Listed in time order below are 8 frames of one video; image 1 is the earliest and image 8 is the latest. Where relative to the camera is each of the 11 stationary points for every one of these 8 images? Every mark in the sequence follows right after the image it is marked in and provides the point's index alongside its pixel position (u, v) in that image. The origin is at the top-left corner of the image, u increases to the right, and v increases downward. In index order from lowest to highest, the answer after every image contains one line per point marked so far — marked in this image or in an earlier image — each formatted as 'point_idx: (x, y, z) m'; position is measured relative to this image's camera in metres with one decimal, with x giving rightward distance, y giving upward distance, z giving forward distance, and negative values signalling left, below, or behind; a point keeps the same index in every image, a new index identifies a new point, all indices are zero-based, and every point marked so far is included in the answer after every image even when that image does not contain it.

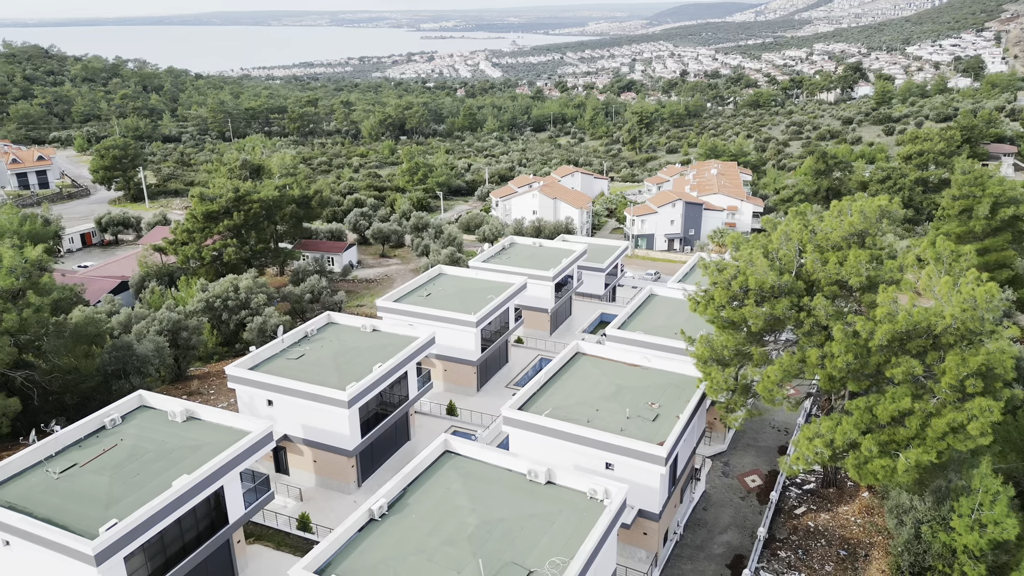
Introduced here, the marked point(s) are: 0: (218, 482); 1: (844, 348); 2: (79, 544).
0: (-7.5, -4.9, +18.4) m
1: (+8.7, -1.6, +19.2) m
2: (-9.0, -5.4, +15.1) m
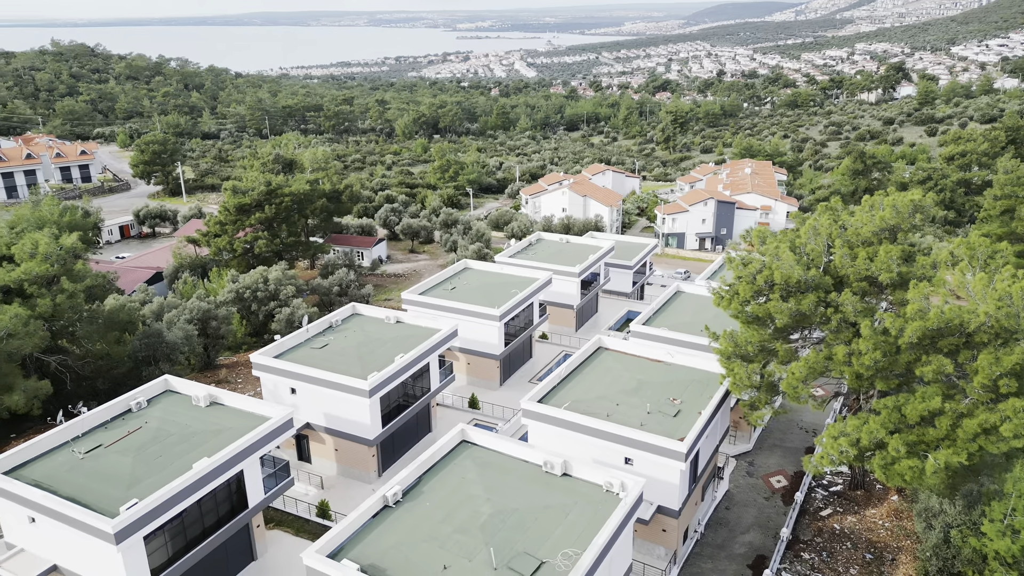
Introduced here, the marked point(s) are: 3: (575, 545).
0: (-7.1, -4.6, +18.6) m
1: (+9.2, -1.5, +18.7) m
2: (-8.8, -5.0, +15.4) m
3: (+1.3, -5.1, +14.5) m
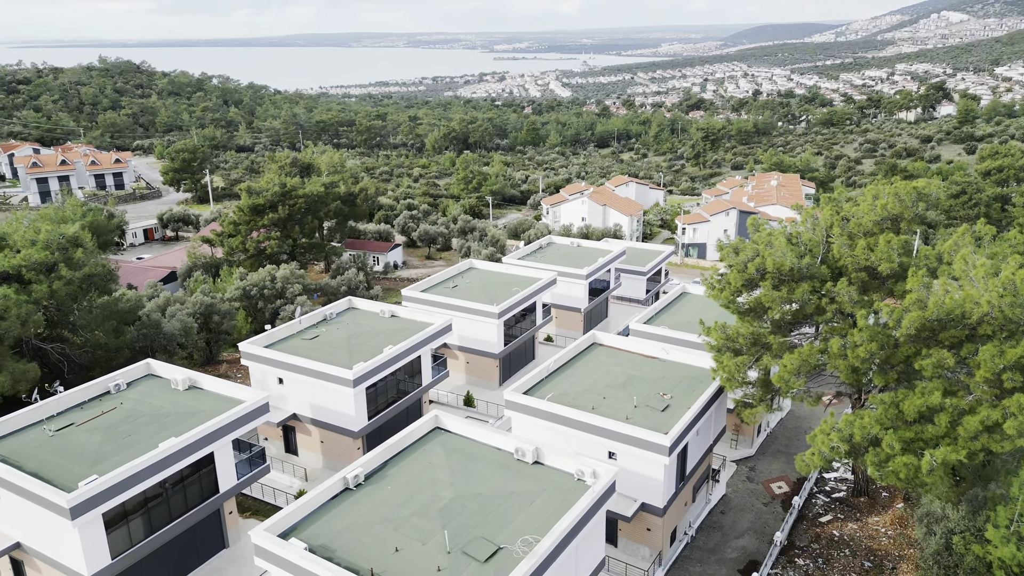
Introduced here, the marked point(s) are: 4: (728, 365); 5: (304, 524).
0: (-7.7, -4.0, +18.2) m
1: (+8.6, -1.2, +17.7) m
2: (-9.5, -4.4, +15.1) m
3: (+0.4, -4.6, +13.8) m
4: (+5.9, -2.1, +19.7) m
5: (-4.1, -4.7, +14.3) m
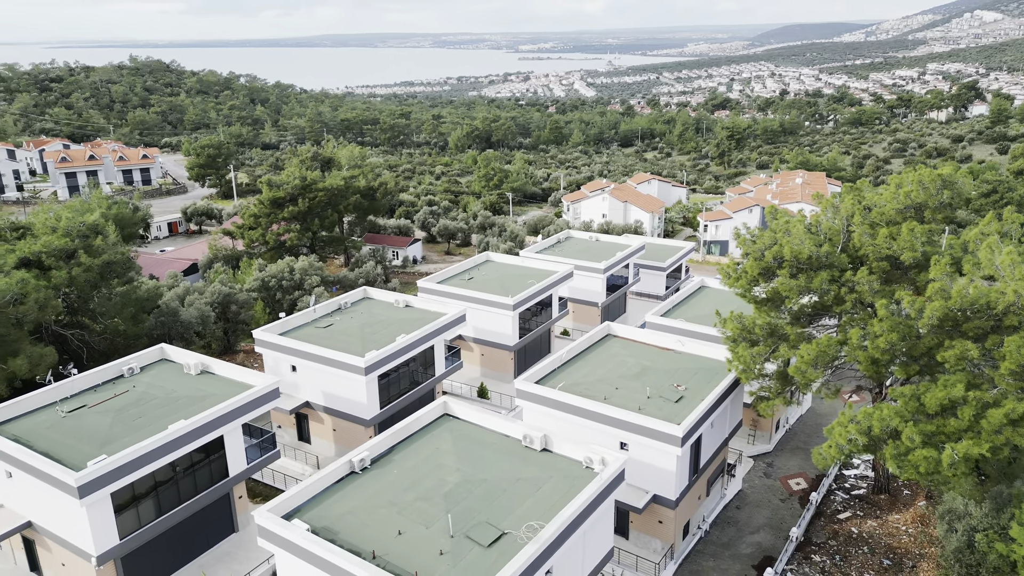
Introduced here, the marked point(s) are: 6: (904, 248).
0: (-7.5, -3.6, +18.2) m
1: (+8.9, -0.9, +17.2) m
2: (-9.4, -3.9, +15.2) m
3: (+0.5, -4.3, +13.5) m
4: (+6.2, -1.8, +19.3) m
5: (-4.0, -4.3, +14.2) m
6: (+9.8, +1.0, +18.1) m
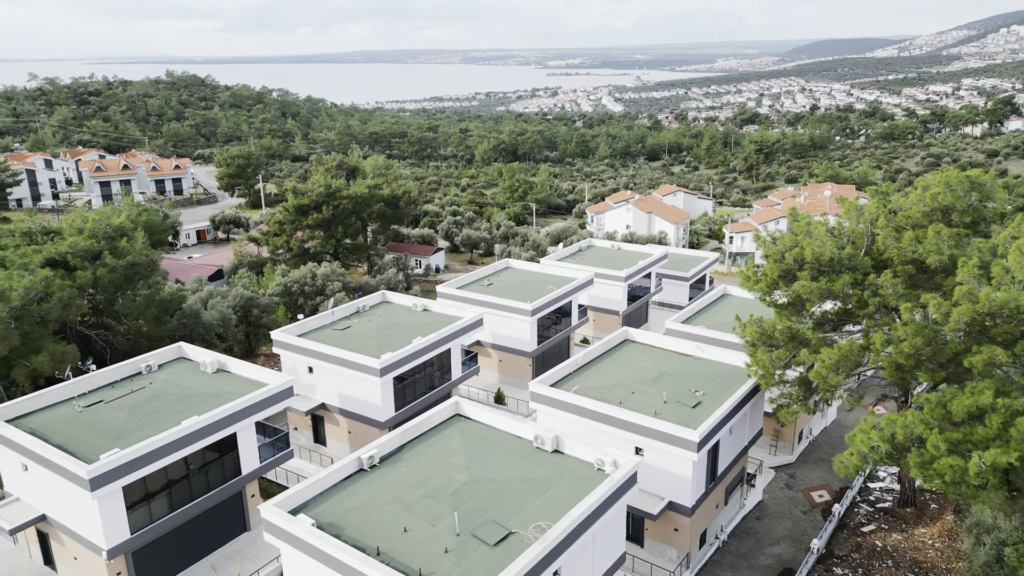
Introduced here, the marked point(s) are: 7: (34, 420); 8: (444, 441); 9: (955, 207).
0: (-7.1, -3.5, +18.2) m
1: (+9.2, -1.0, +16.7) m
2: (-9.2, -3.8, +15.3) m
3: (+0.7, -4.2, +13.3) m
4: (+6.5, -1.9, +18.8) m
5: (-3.8, -4.2, +14.1) m
6: (+10.1, +0.9, +17.5) m
7: (-11.9, -3.3, +18.0) m
8: (-1.5, -3.5, +16.3) m
9: (+11.5, +2.1, +18.7) m
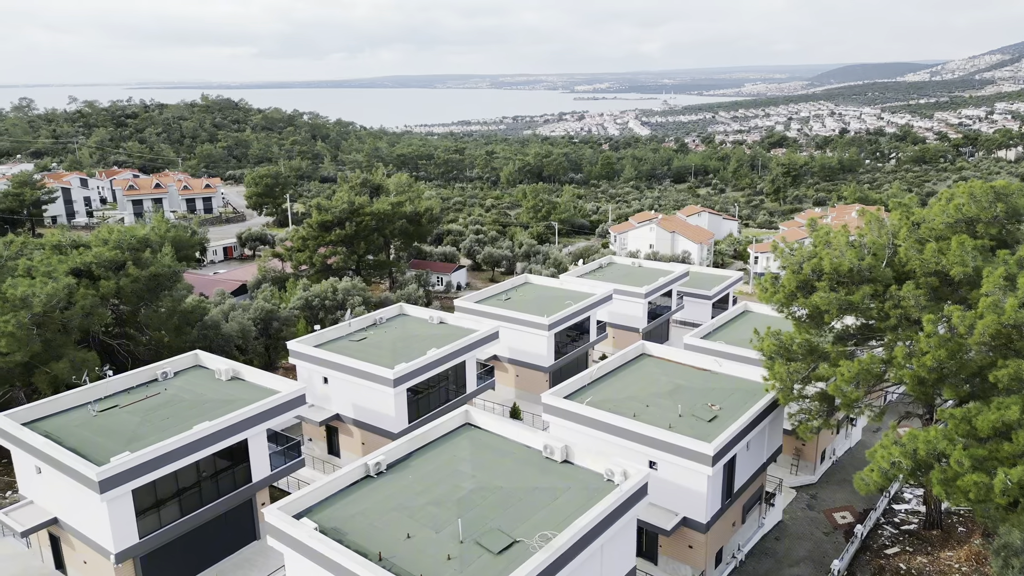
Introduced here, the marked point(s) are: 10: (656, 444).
0: (-6.9, -3.7, +18.2) m
1: (+9.4, -1.2, +16.2) m
2: (-9.0, -3.8, +15.3) m
3: (+0.8, -4.3, +13.0) m
4: (+6.8, -2.2, +18.4) m
5: (-3.7, -4.2, +14.0) m
6: (+10.4, +0.6, +17.1) m
7: (-11.6, -3.4, +18.2) m
8: (-1.3, -3.6, +16.2) m
9: (+11.8, +1.7, +18.3) m
10: (+3.5, -3.8, +17.7) m
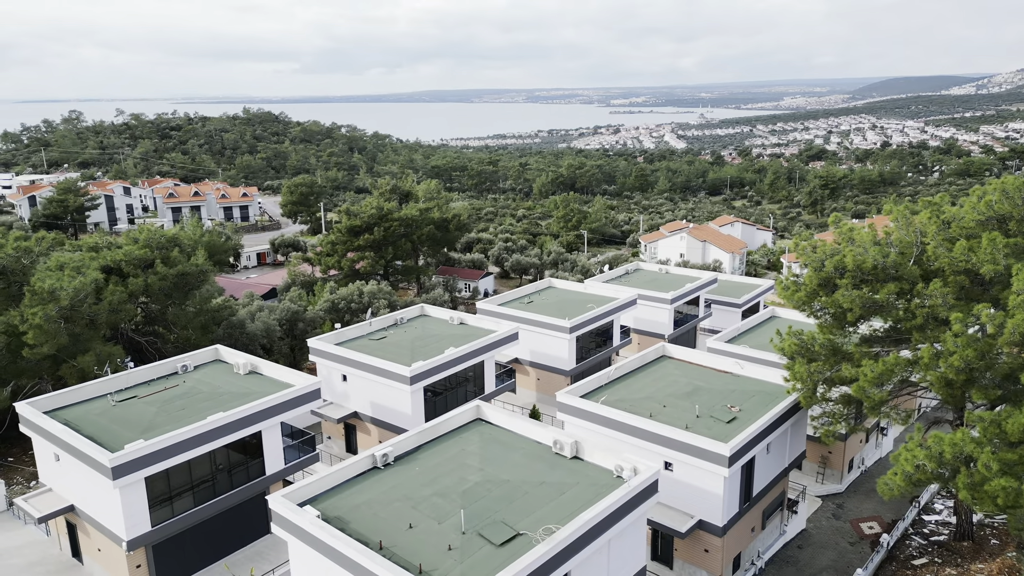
0: (-6.5, -3.5, +18.3) m
1: (+9.6, -1.2, +15.6) m
2: (-8.8, -3.6, +15.5) m
3: (+0.8, -4.1, +12.7) m
4: (+7.2, -2.1, +17.9) m
5: (-3.6, -4.0, +13.9) m
6: (+10.7, +0.6, +16.4) m
7: (-11.3, -3.2, +18.5) m
8: (-1.1, -3.4, +16.0) m
9: (+12.2, +1.7, +17.6) m
10: (+3.8, -3.7, +17.3) m
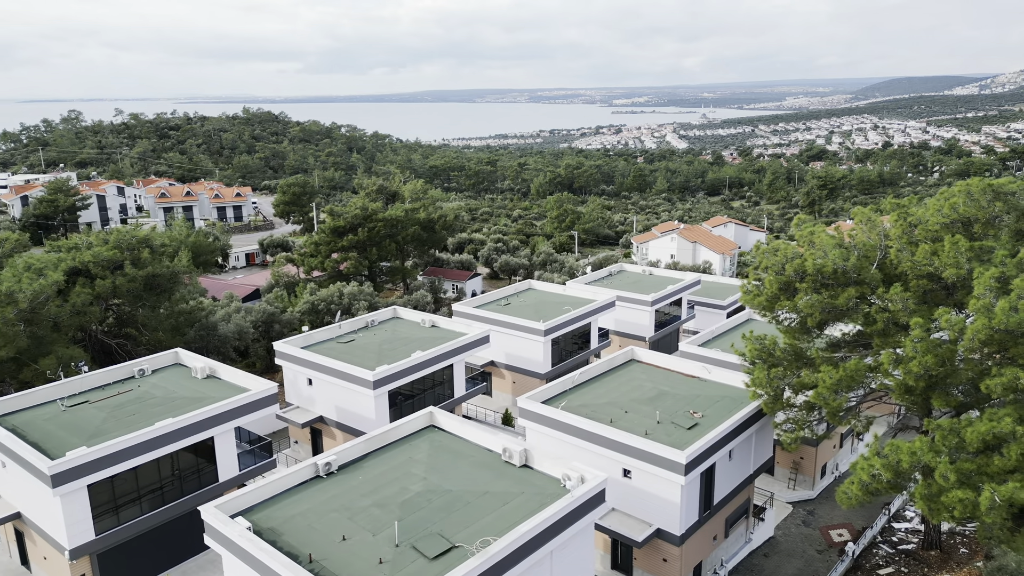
0: (-7.6, -3.6, +18.0) m
1: (+8.6, -1.3, +15.2) m
2: (-9.9, -3.6, +15.2) m
3: (-0.2, -4.2, +12.4) m
4: (+6.1, -2.2, +17.5) m
5: (-4.7, -4.1, +13.6) m
6: (+9.6, +0.5, +16.1) m
7: (-12.4, -3.2, +18.2) m
8: (-2.2, -3.5, +15.6) m
9: (+11.1, +1.6, +17.2) m
10: (+2.7, -3.8, +16.9) m
